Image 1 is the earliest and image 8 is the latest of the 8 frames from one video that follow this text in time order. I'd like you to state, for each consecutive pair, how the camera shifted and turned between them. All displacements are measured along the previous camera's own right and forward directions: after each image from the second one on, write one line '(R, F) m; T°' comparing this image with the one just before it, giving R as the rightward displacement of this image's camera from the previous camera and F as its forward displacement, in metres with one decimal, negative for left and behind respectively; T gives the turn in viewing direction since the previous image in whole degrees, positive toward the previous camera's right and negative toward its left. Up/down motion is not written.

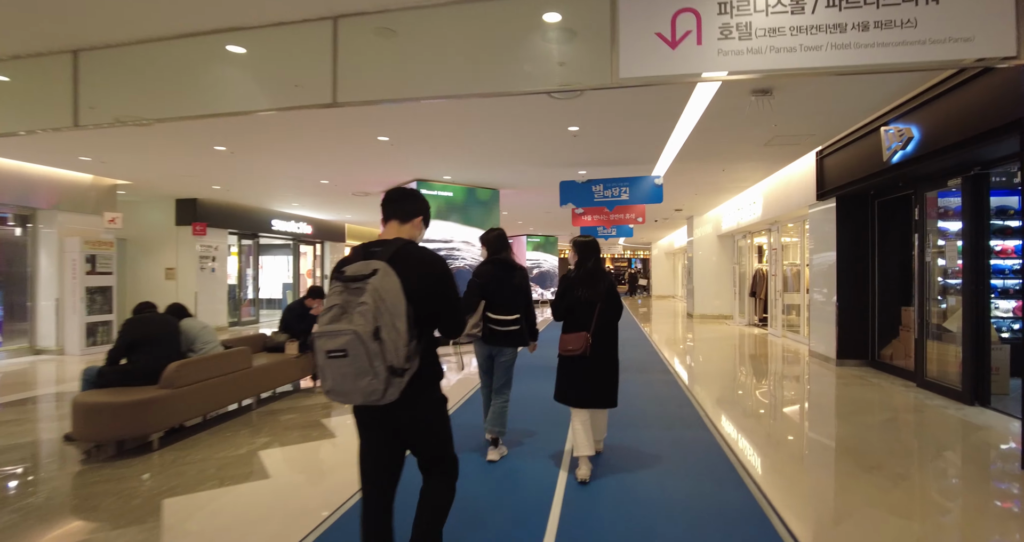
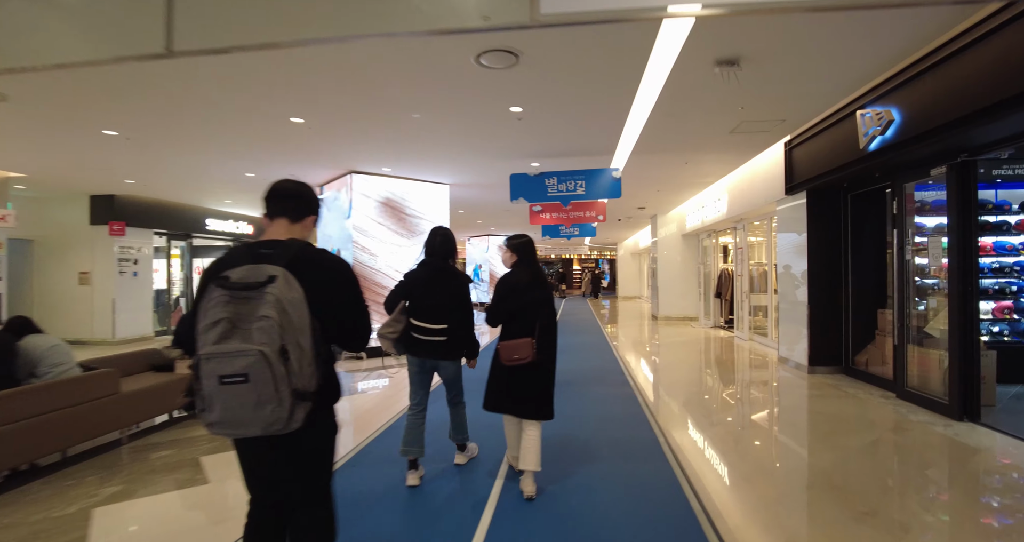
(+0.4, +0.7) m; +3°
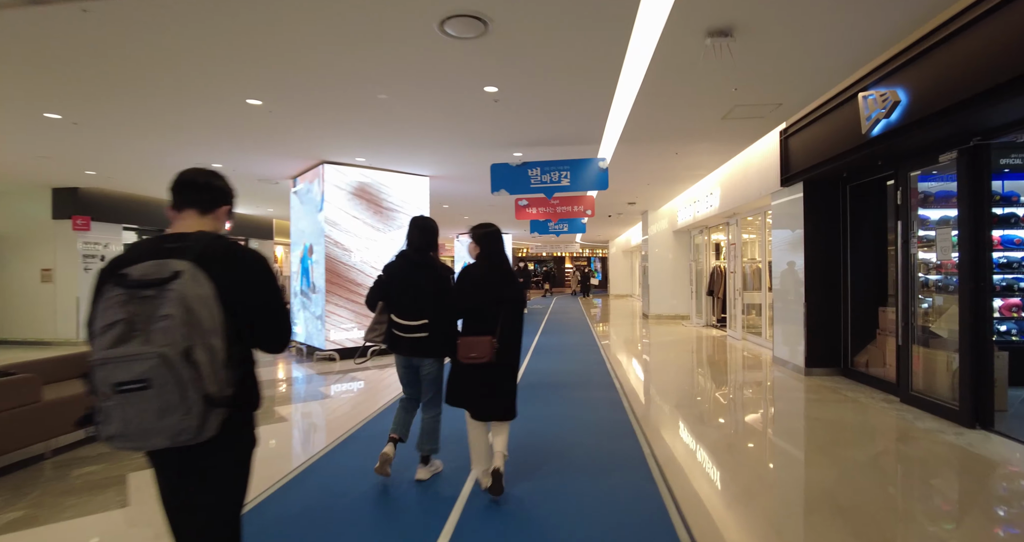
(+0.2, +0.4) m; +1°
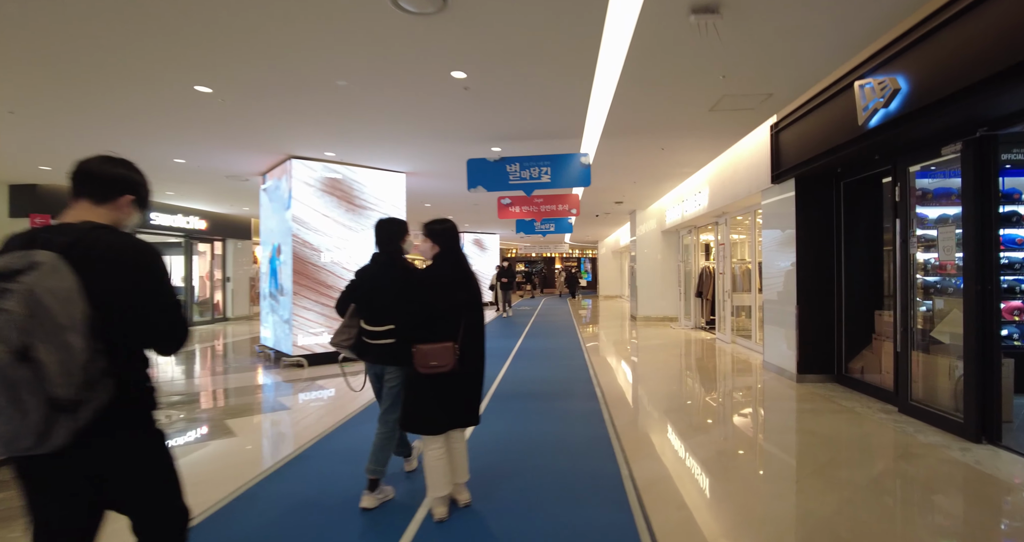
(+0.2, +0.3) m; +1°
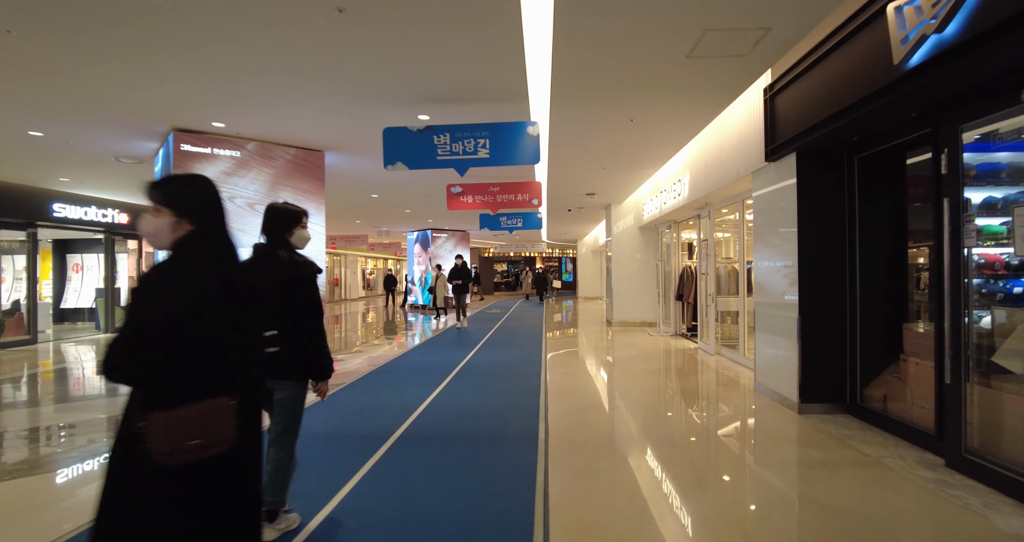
(+0.6, +1.1) m; +2°
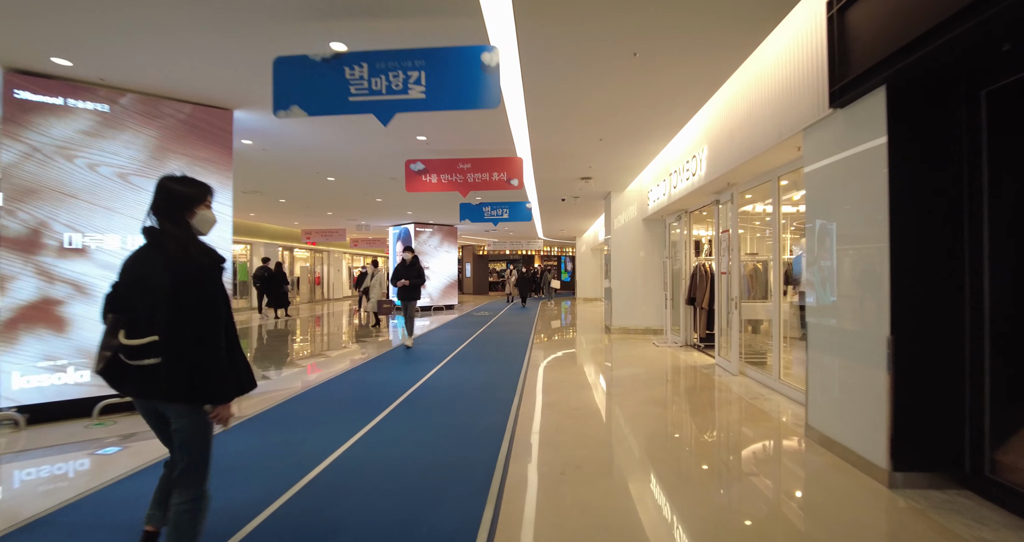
(+0.4, +1.3) m; 0°
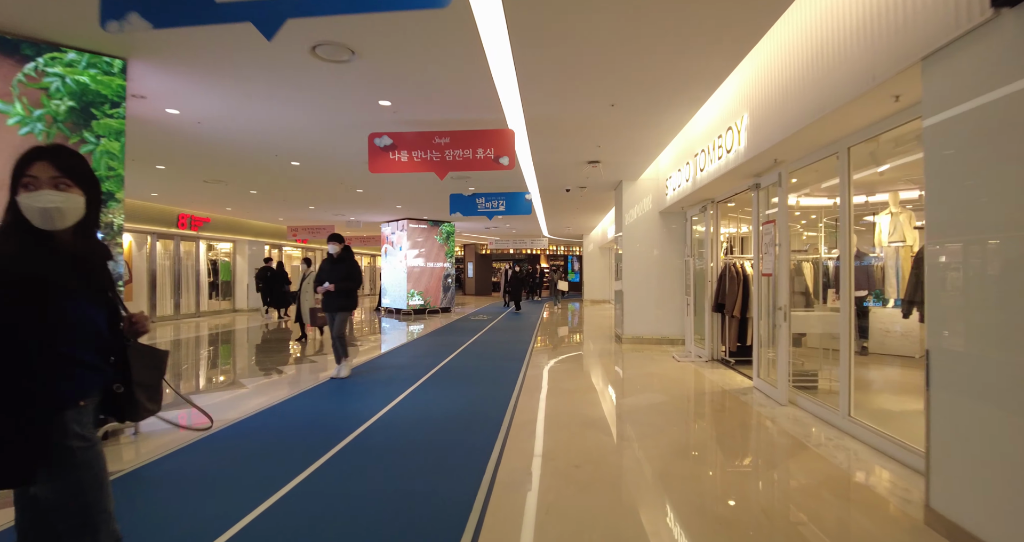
(+0.2, +1.1) m; -1°
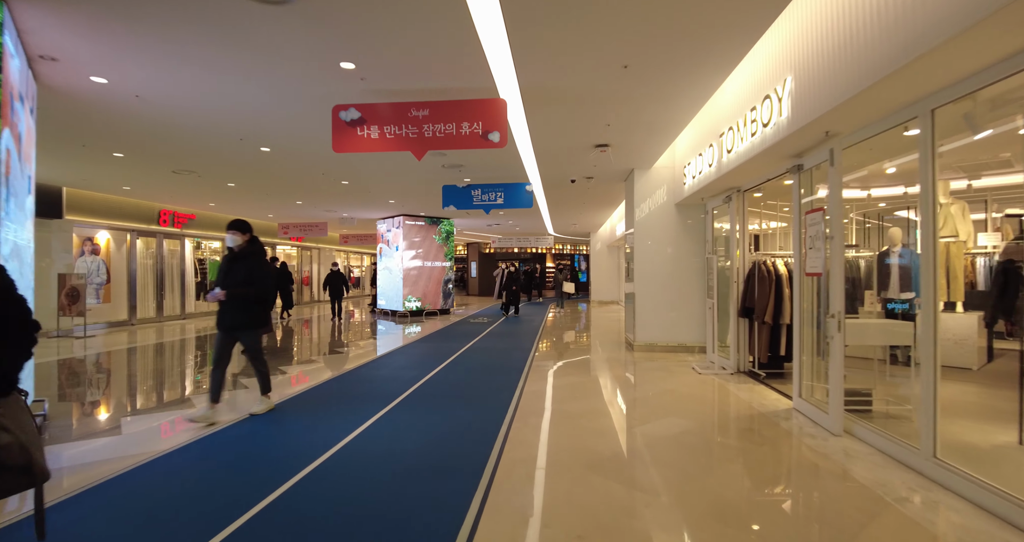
(+0.1, +0.8) m; -1°
